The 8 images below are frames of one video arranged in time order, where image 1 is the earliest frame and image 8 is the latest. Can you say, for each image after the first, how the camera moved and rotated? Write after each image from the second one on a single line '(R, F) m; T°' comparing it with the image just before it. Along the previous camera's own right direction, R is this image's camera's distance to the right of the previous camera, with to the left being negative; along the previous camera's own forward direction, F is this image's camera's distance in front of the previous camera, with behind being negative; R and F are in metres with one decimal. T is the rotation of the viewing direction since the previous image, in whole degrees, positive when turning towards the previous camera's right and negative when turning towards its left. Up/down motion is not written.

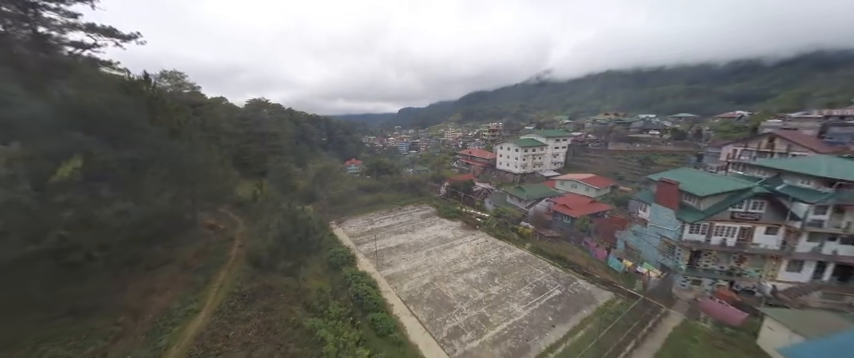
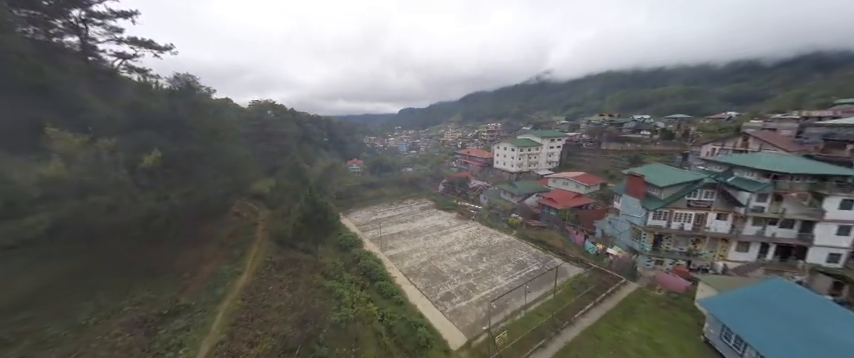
(+0.2, -2.6) m; 0°
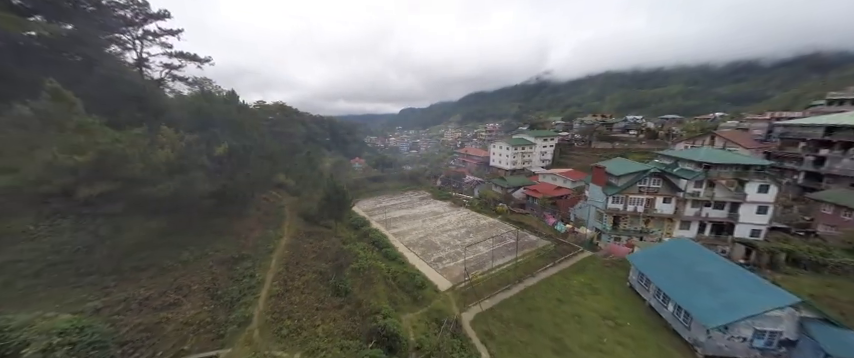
(+0.3, -4.0) m; 0°
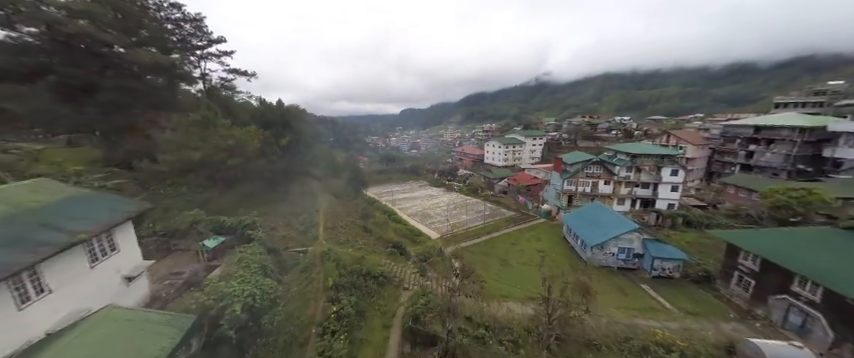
(+0.4, -7.0) m; 0°
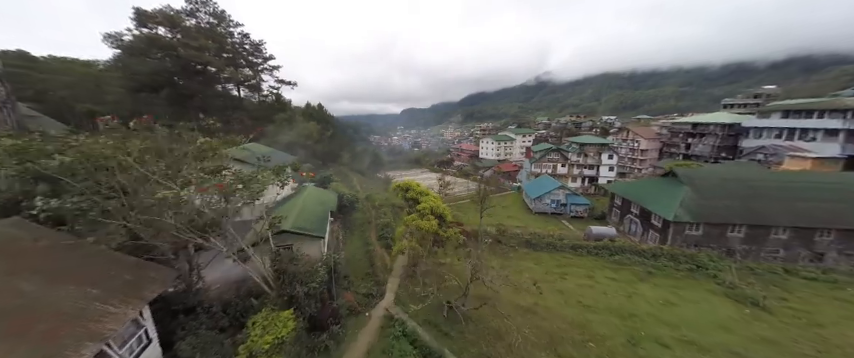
(0.0, -9.8) m; 0°
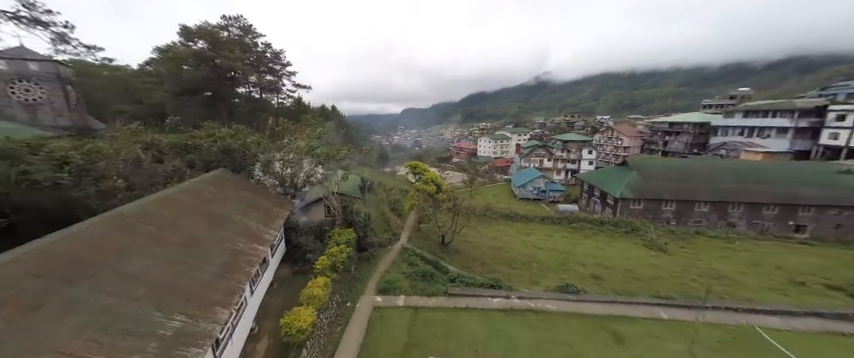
(-0.1, -5.0) m; 0°
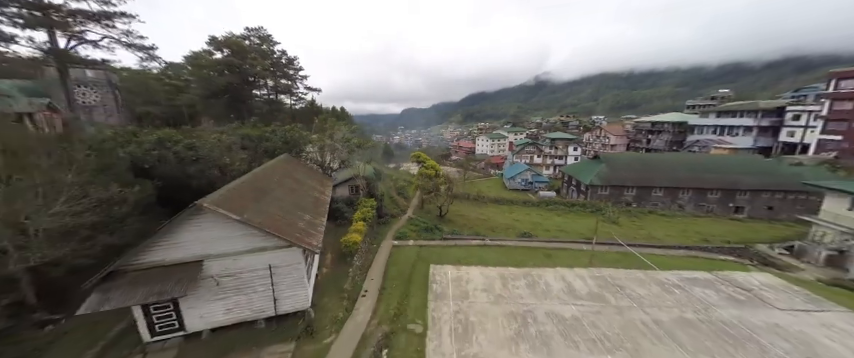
(-0.1, -4.3) m; 0°
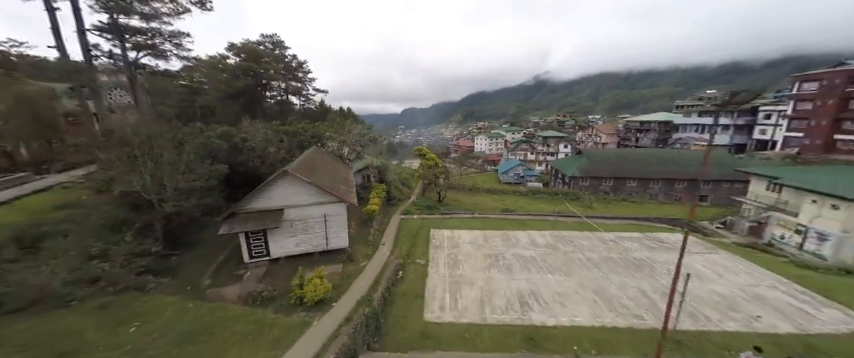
(-0.1, -3.4) m; 0°
